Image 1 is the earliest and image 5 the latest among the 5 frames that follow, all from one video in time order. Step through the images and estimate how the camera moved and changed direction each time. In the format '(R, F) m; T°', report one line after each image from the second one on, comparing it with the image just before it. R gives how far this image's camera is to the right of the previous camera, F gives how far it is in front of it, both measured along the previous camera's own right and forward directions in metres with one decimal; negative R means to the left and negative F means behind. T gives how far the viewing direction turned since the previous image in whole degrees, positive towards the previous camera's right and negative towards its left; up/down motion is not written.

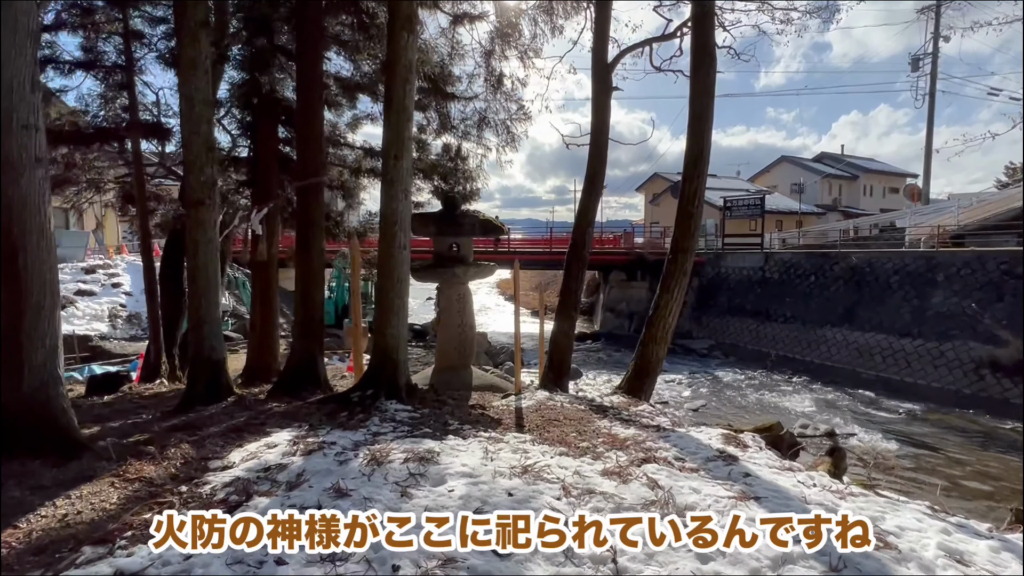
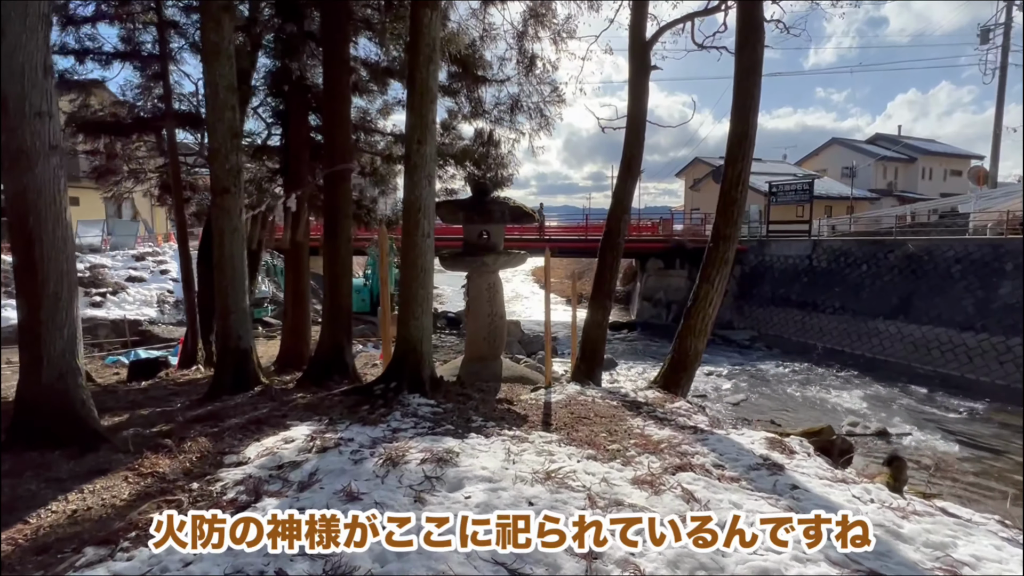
(+0.1, +0.2) m; -4°
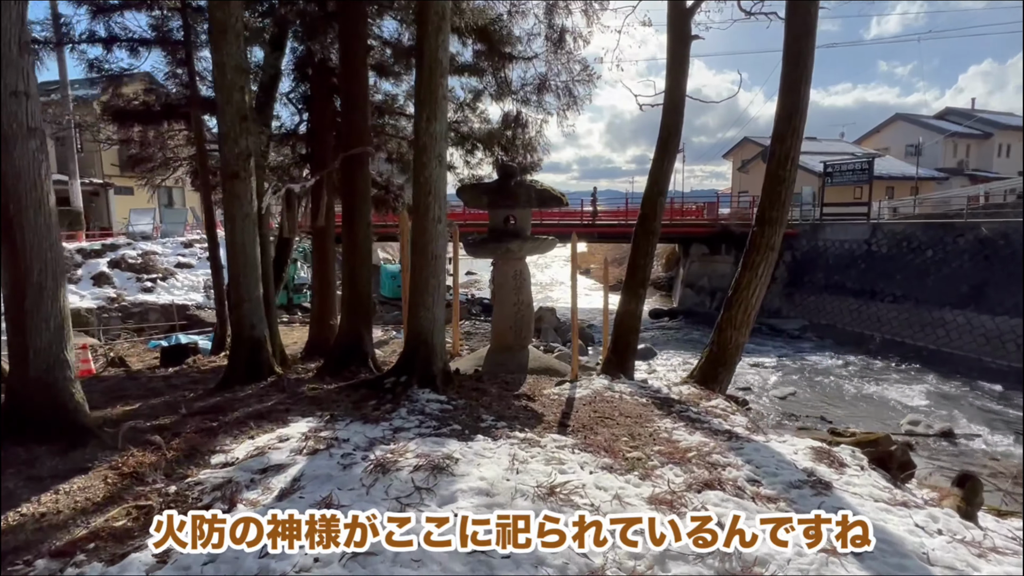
(+0.2, +0.4) m; -5°
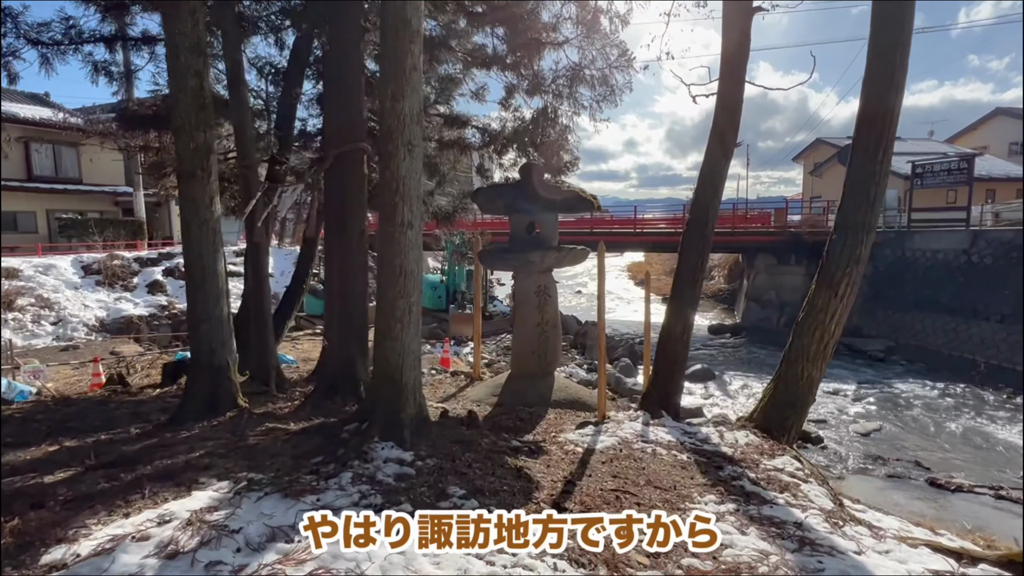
(+0.5, +1.1) m; -6°
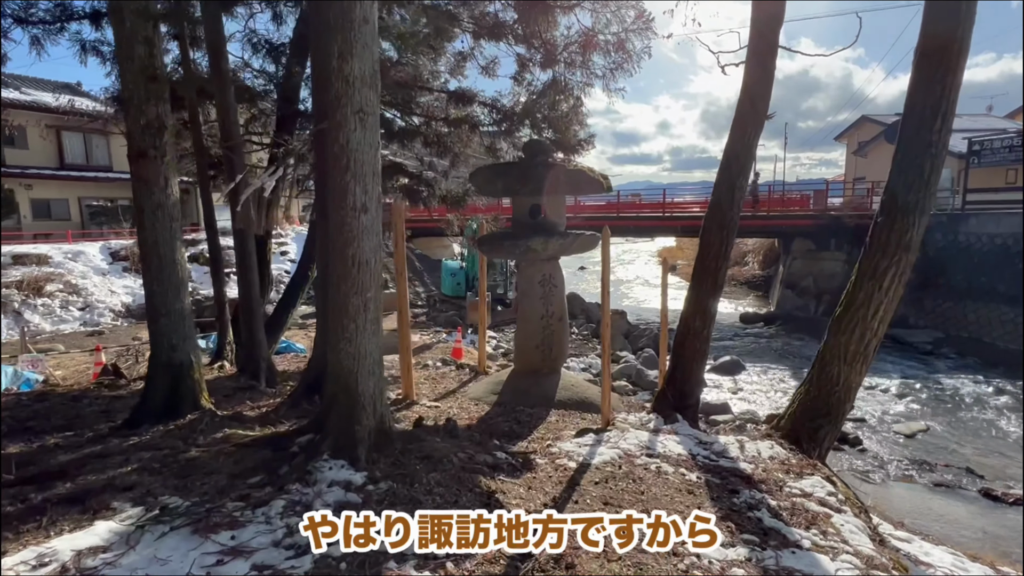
(+0.3, +0.6) m; -3°
